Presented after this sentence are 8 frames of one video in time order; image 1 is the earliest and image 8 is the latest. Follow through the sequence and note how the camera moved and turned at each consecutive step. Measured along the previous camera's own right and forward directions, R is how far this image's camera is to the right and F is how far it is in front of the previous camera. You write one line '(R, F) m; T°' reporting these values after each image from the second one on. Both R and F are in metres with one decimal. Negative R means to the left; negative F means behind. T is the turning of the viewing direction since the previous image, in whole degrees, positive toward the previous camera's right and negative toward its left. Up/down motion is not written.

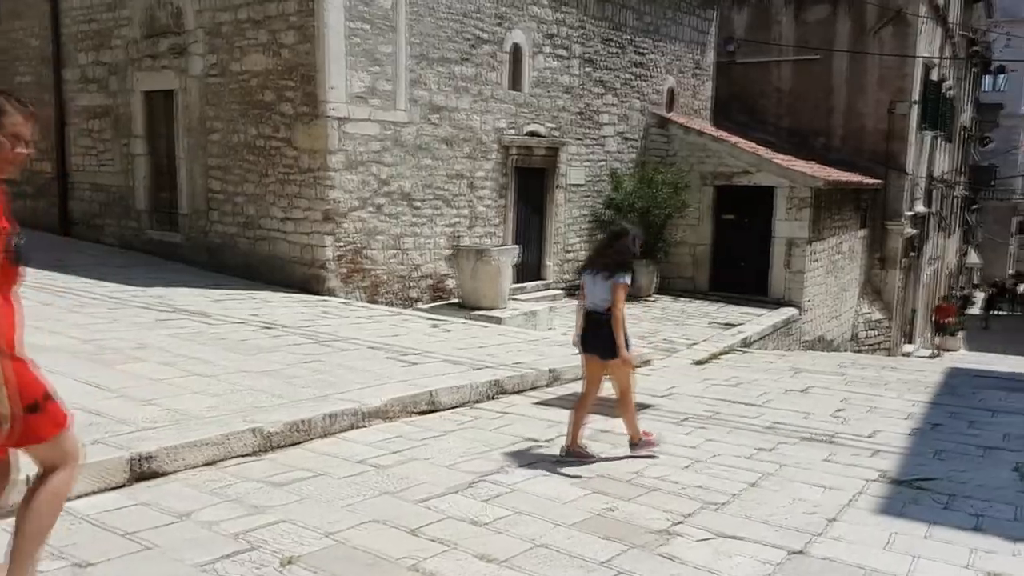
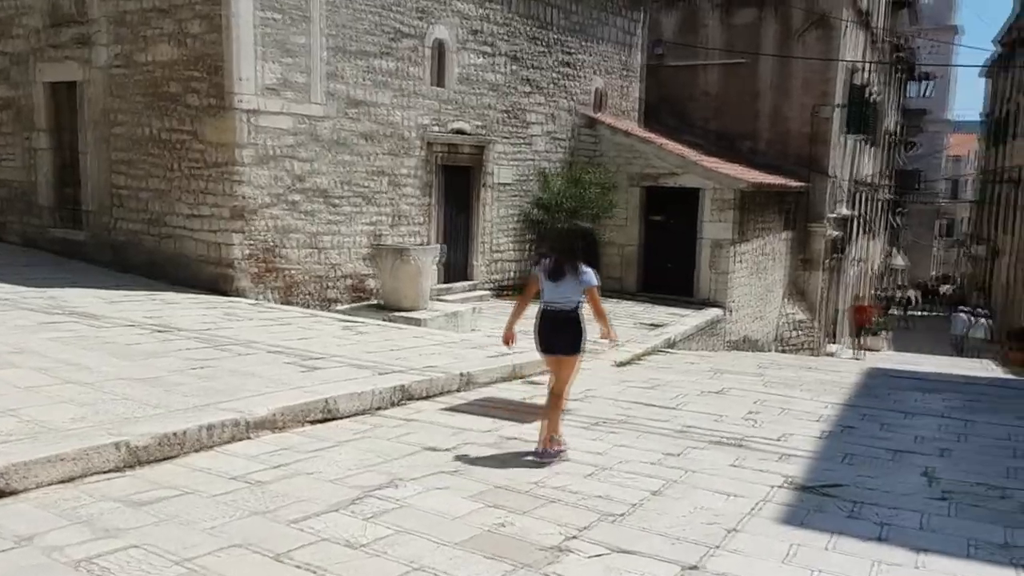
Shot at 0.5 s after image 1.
(+0.2, +0.3) m; +4°
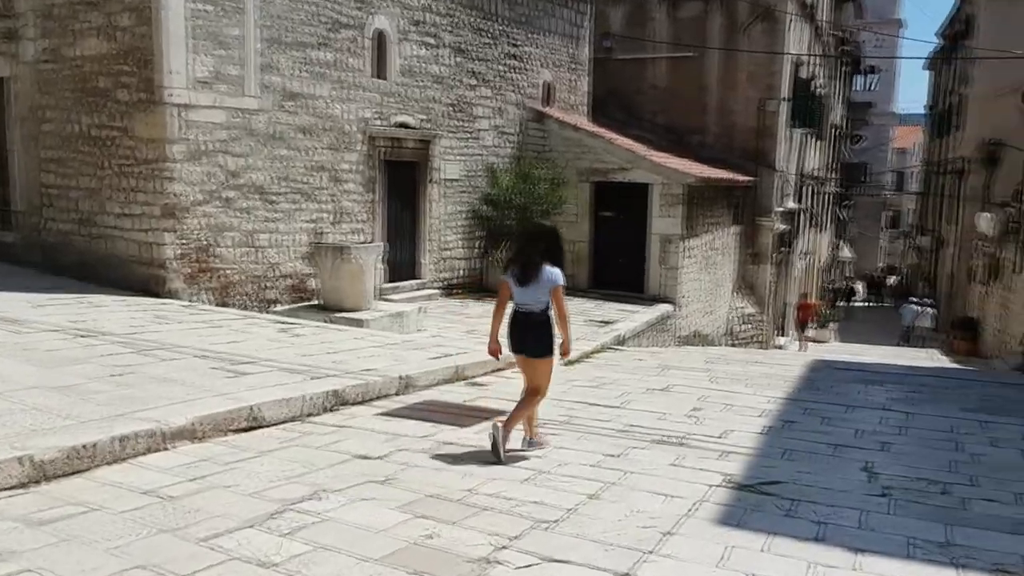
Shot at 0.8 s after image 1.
(+0.1, +0.2) m; +3°
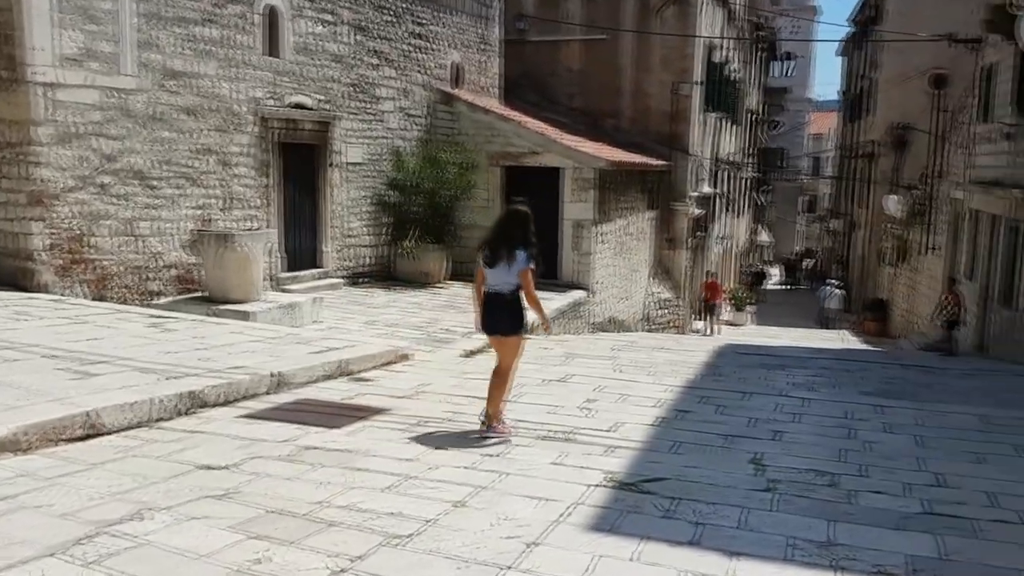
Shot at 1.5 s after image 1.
(+0.3, +0.3) m; +5°
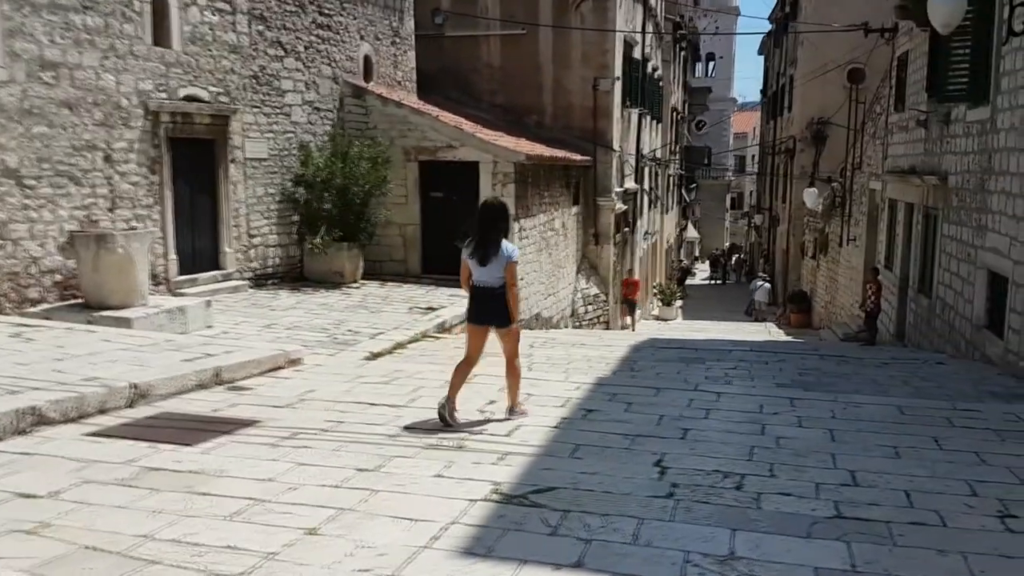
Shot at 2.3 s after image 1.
(+0.3, +0.4) m; +4°
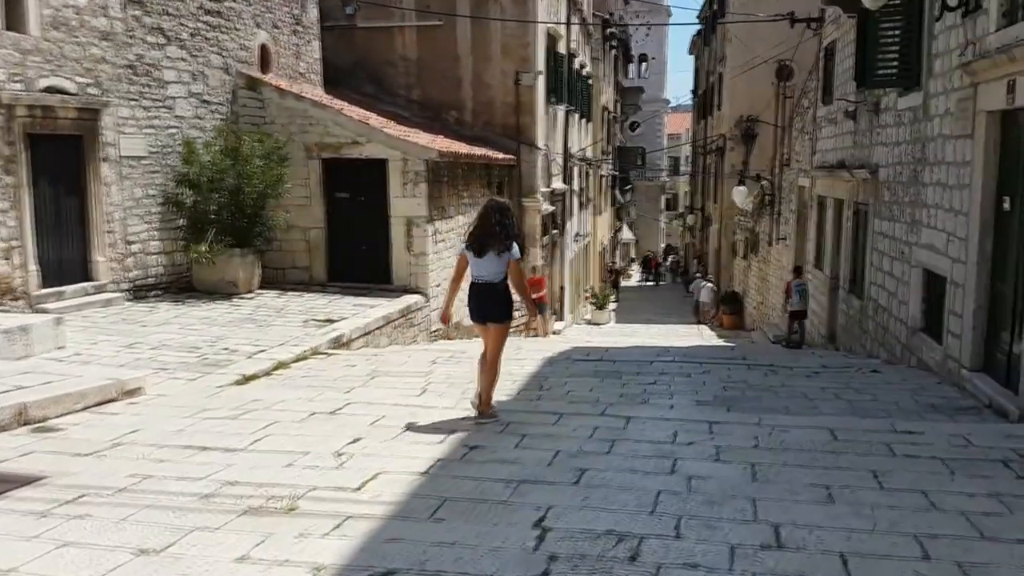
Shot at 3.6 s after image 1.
(+0.4, +0.8) m; +4°
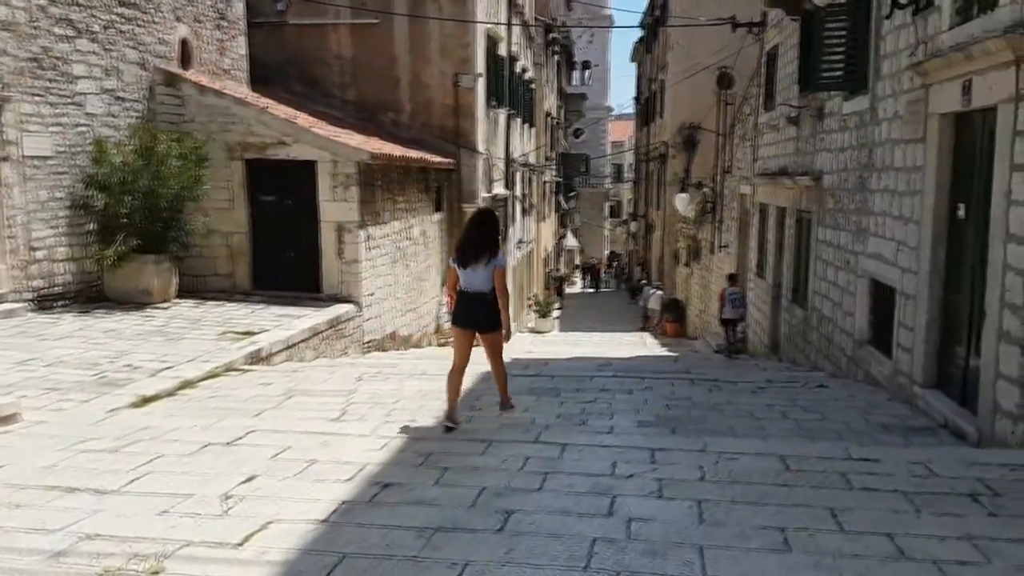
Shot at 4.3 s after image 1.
(+0.1, +0.4) m; +4°
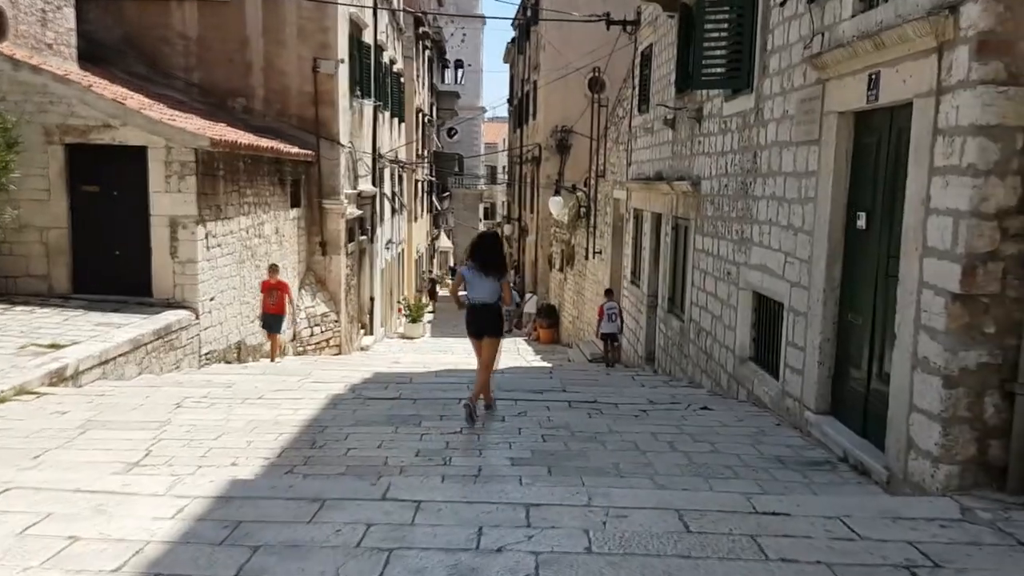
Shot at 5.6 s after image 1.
(+0.1, +0.8) m; +9°
